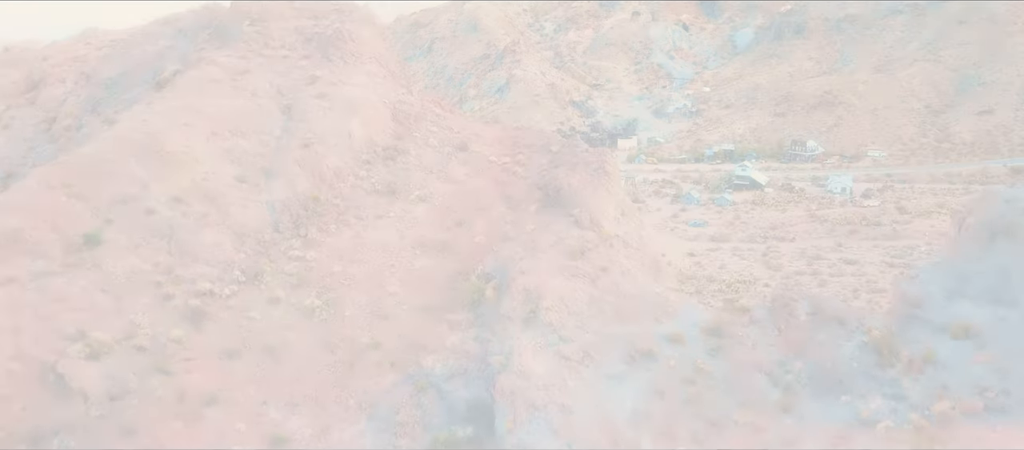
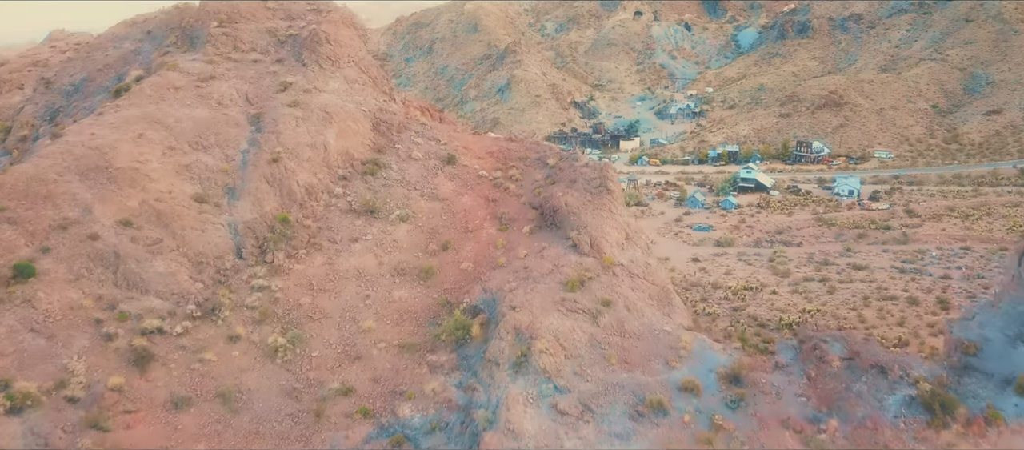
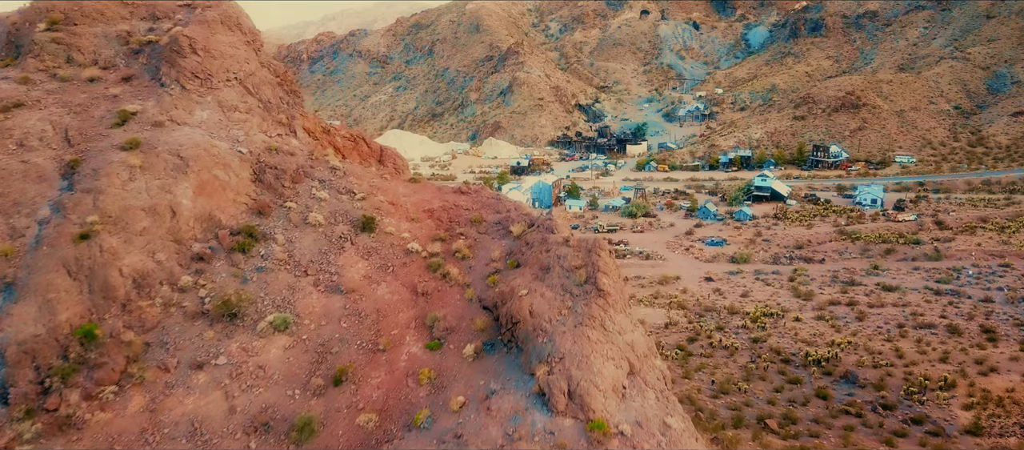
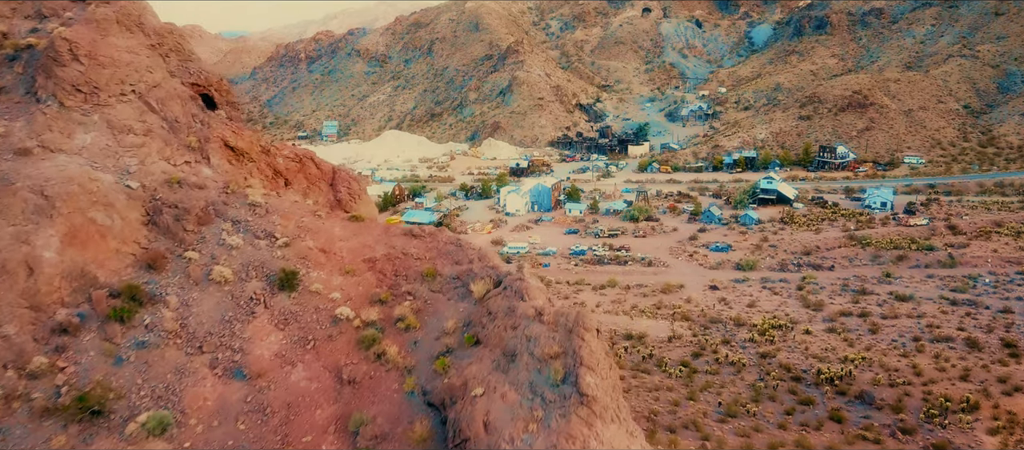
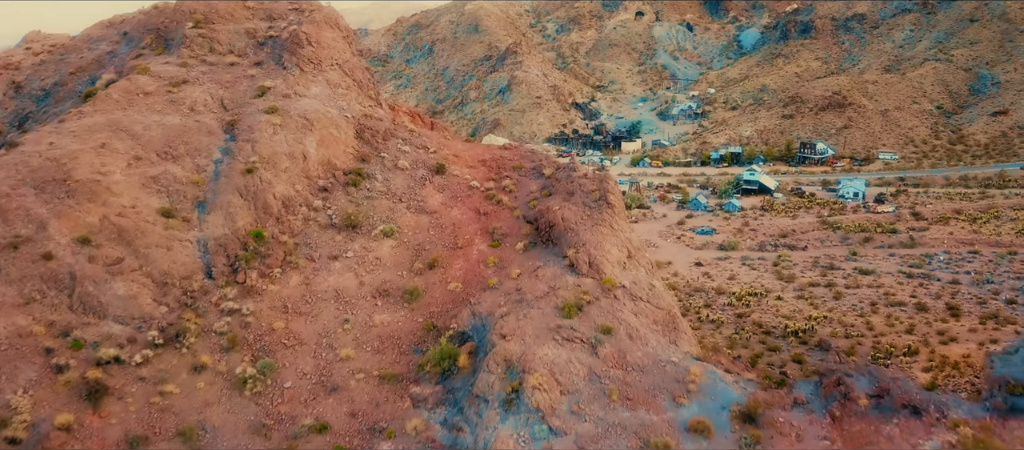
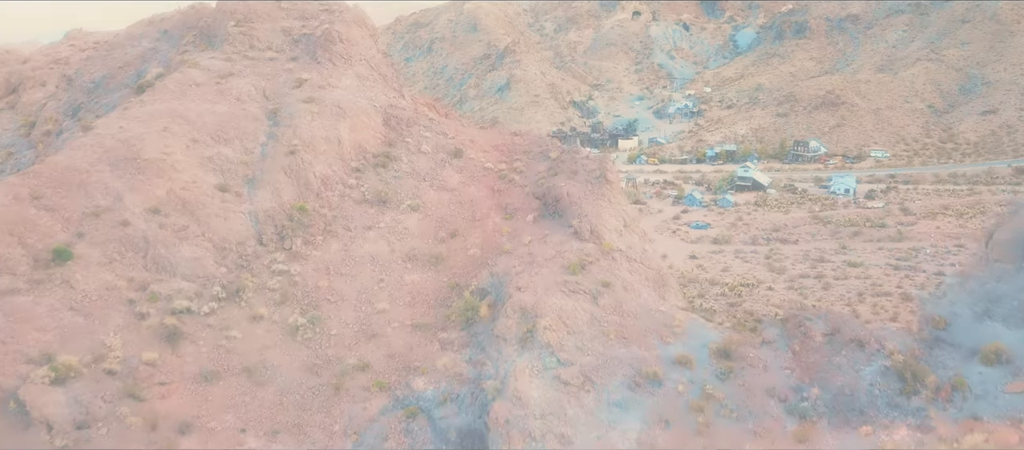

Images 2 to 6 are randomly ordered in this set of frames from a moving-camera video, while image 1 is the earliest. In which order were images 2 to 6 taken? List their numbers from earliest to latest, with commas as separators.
6, 2, 5, 3, 4
